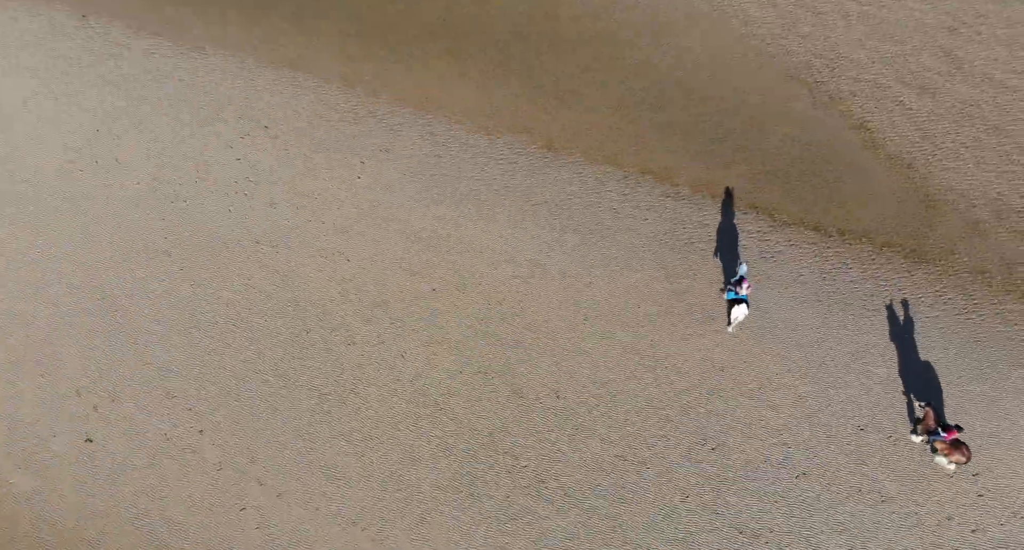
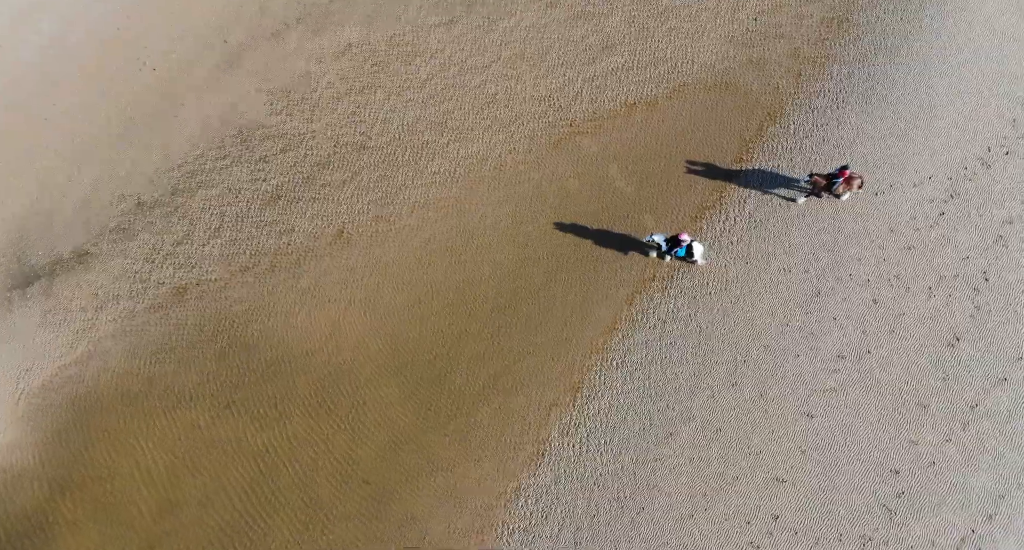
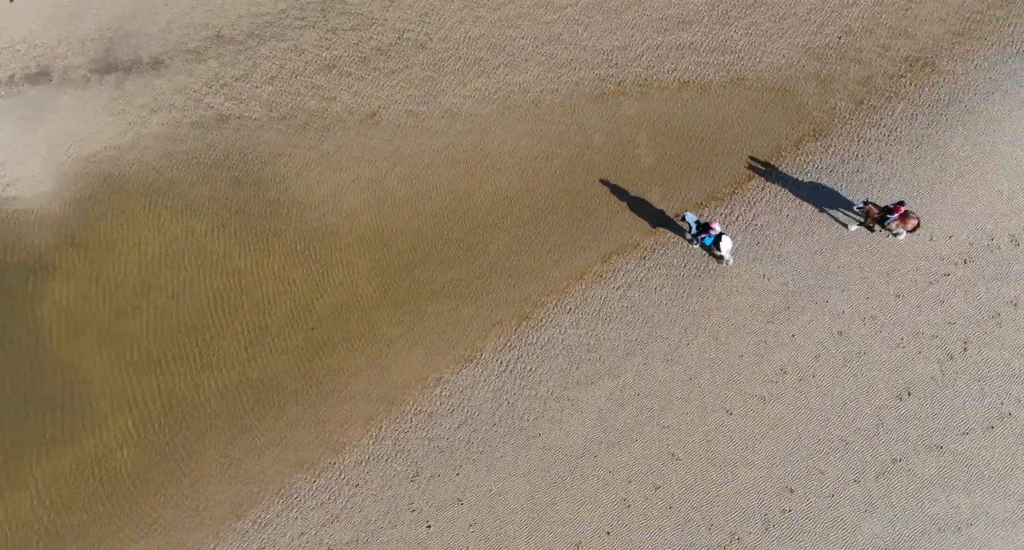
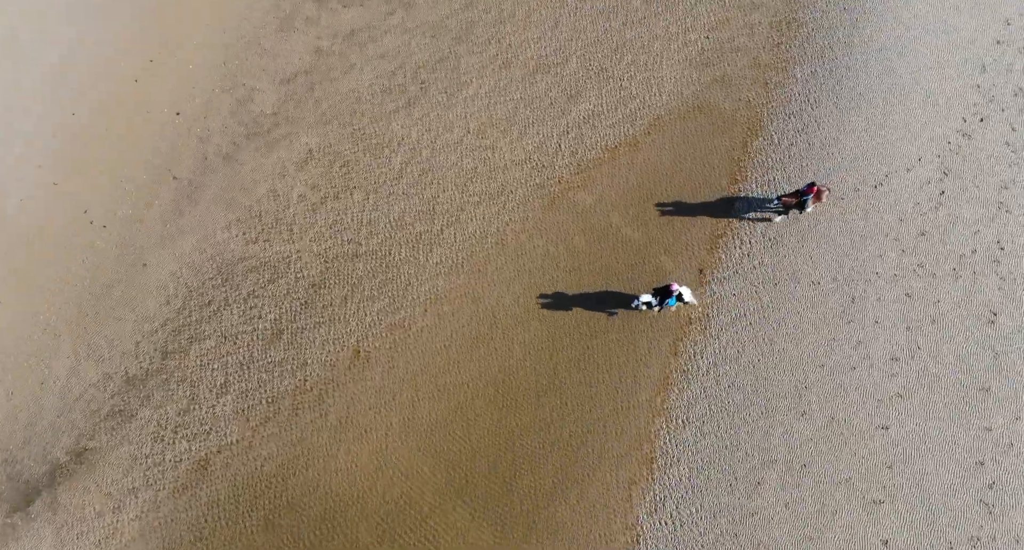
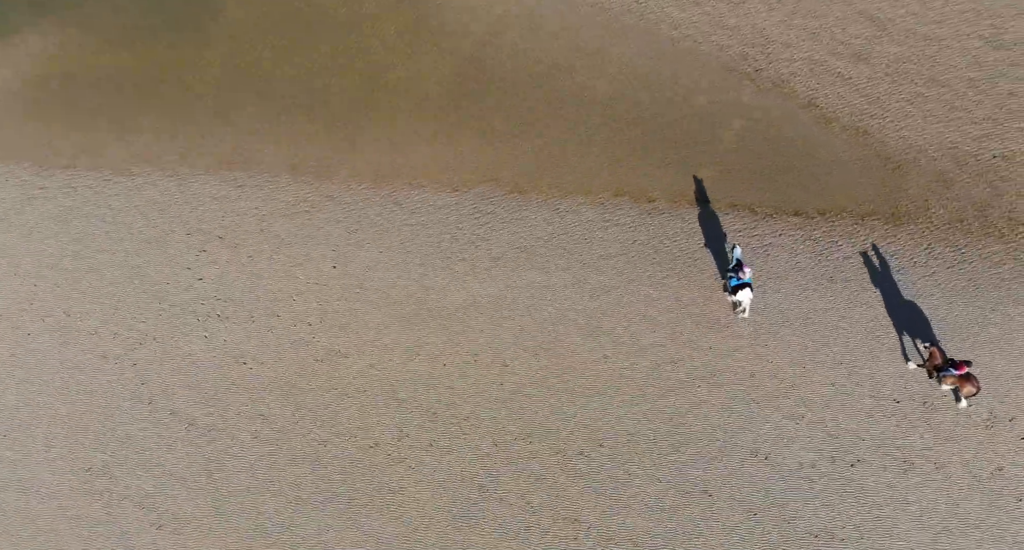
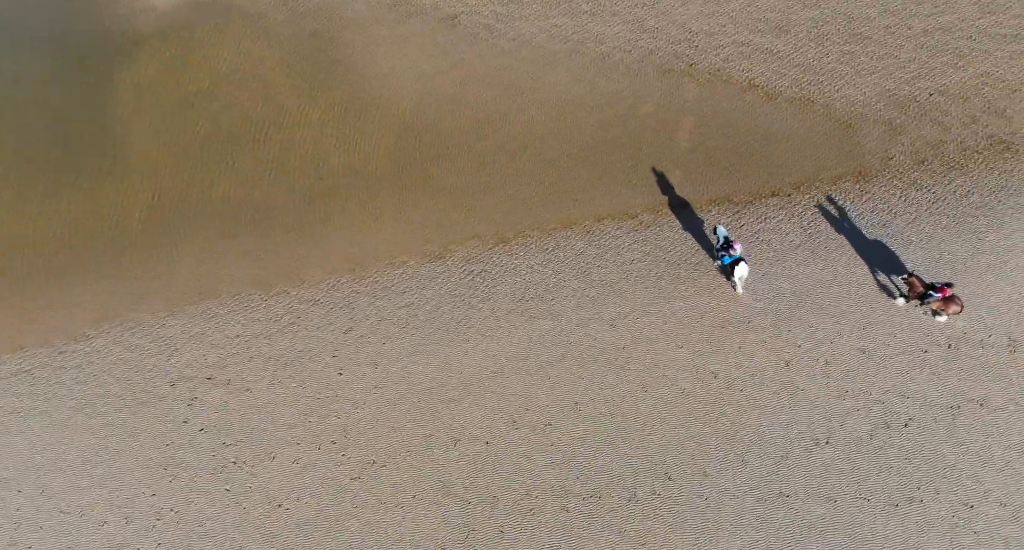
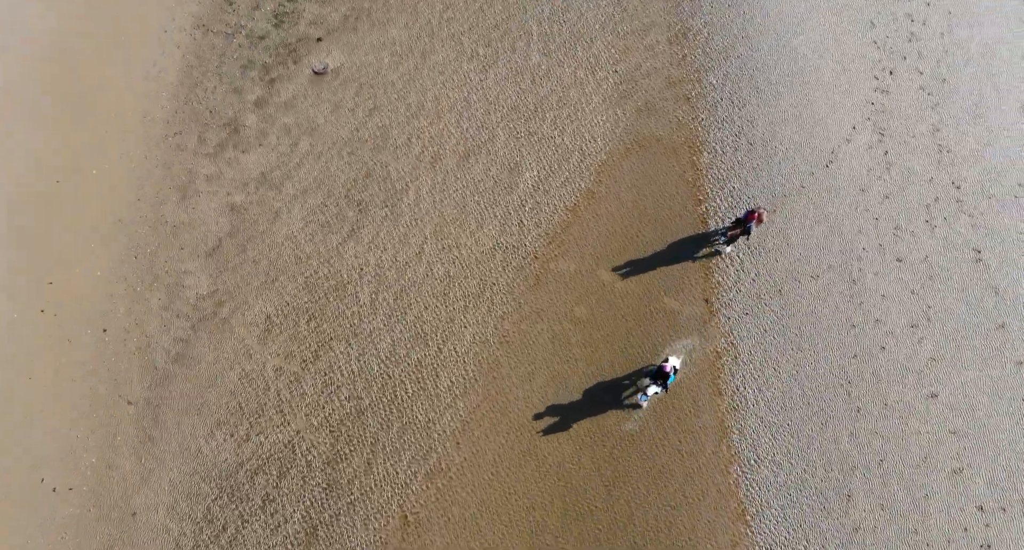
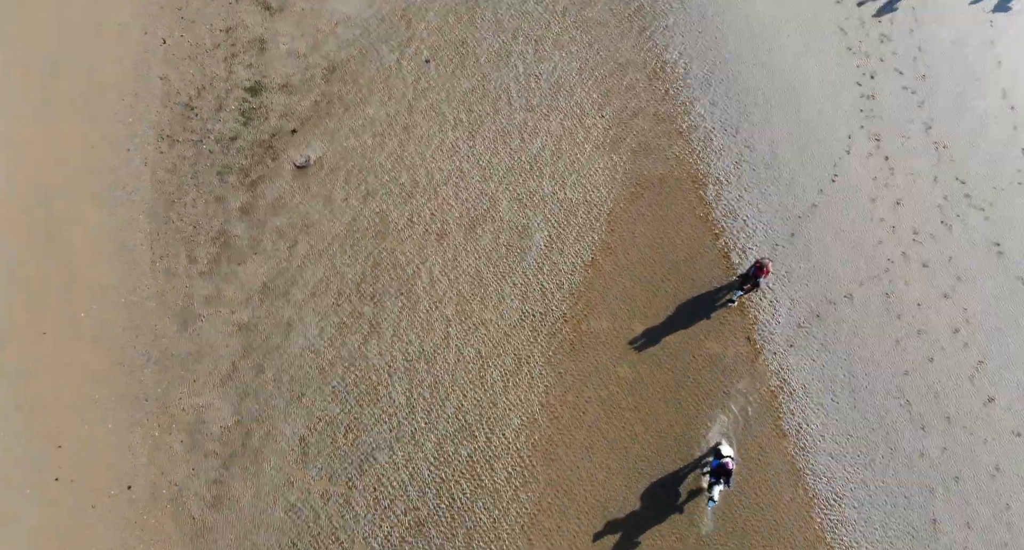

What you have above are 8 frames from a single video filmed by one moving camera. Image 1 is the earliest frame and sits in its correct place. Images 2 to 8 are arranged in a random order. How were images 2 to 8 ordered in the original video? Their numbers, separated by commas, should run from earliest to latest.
5, 6, 3, 2, 4, 7, 8
